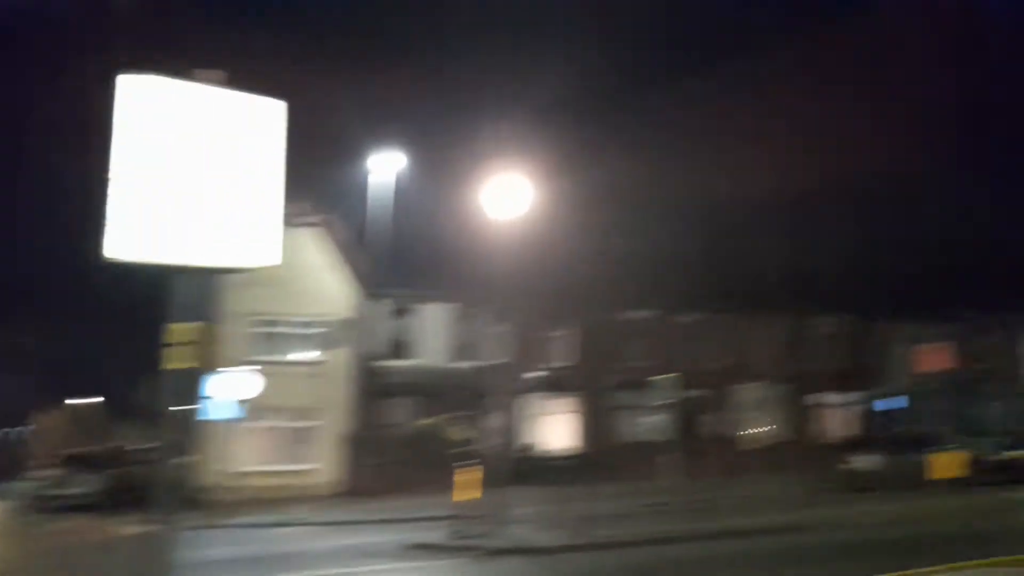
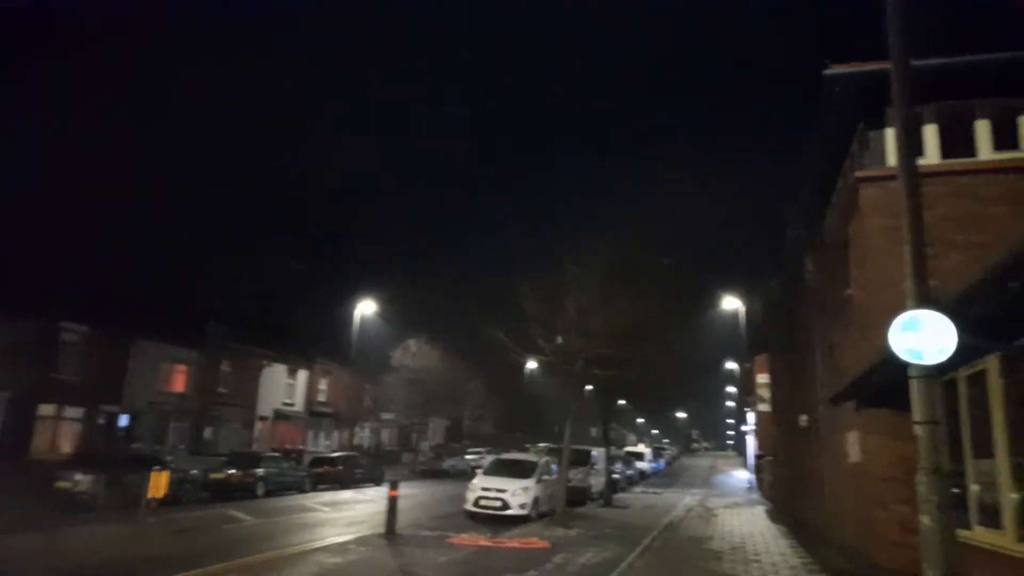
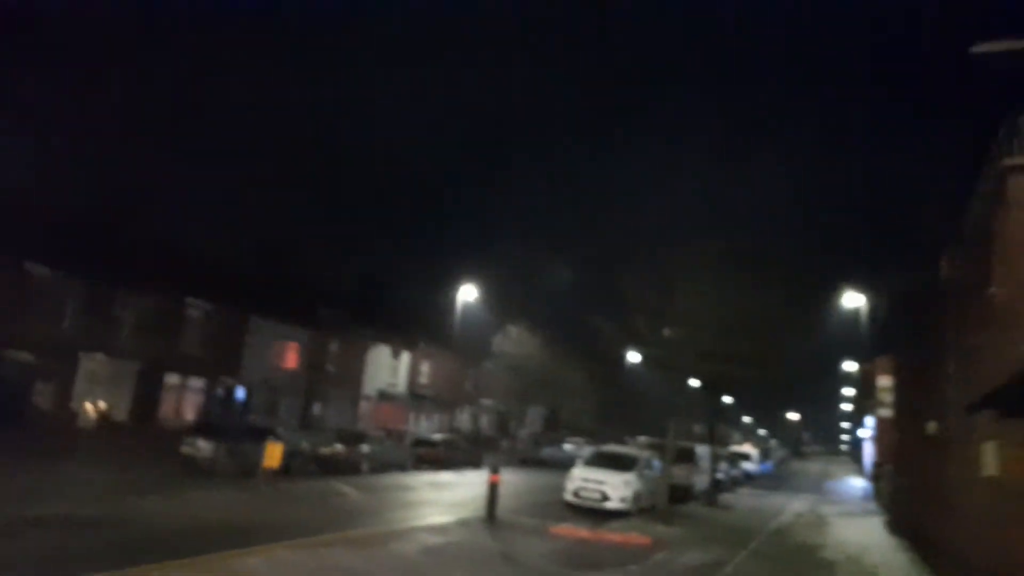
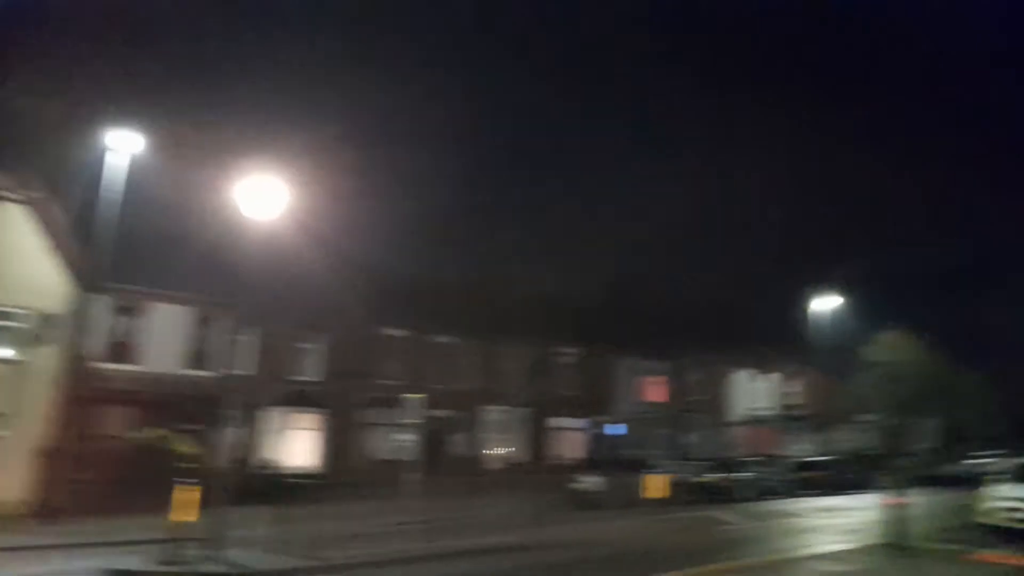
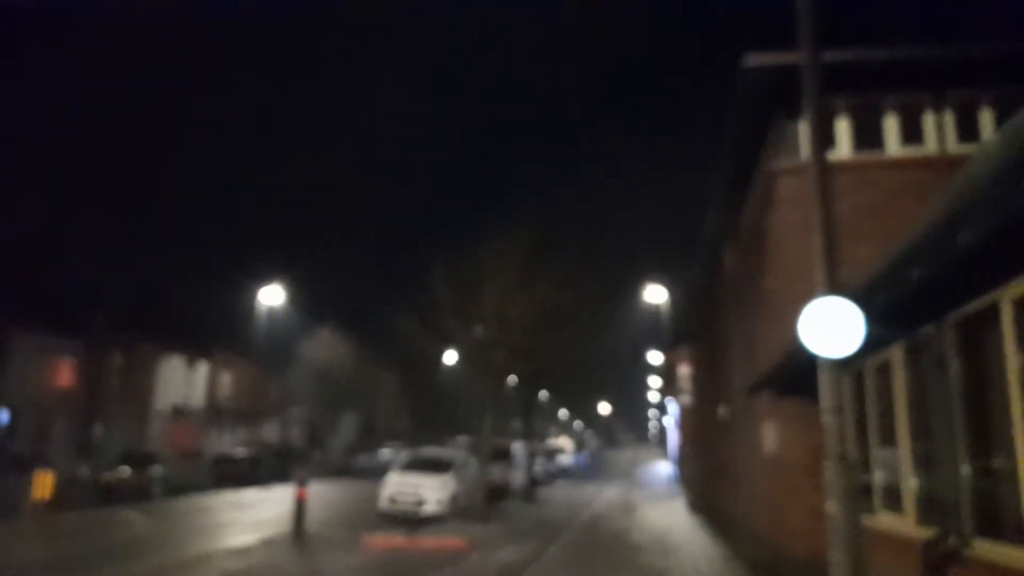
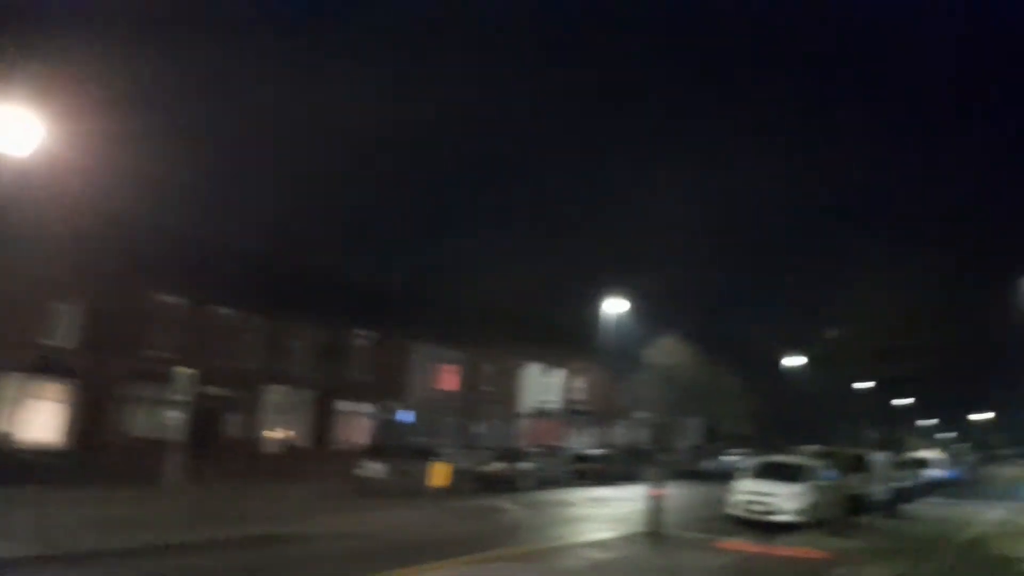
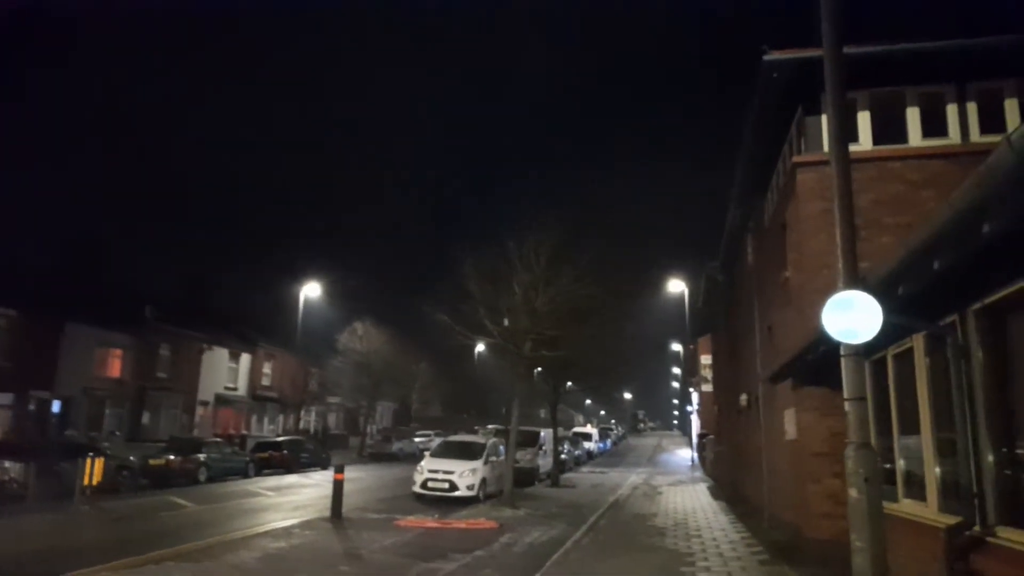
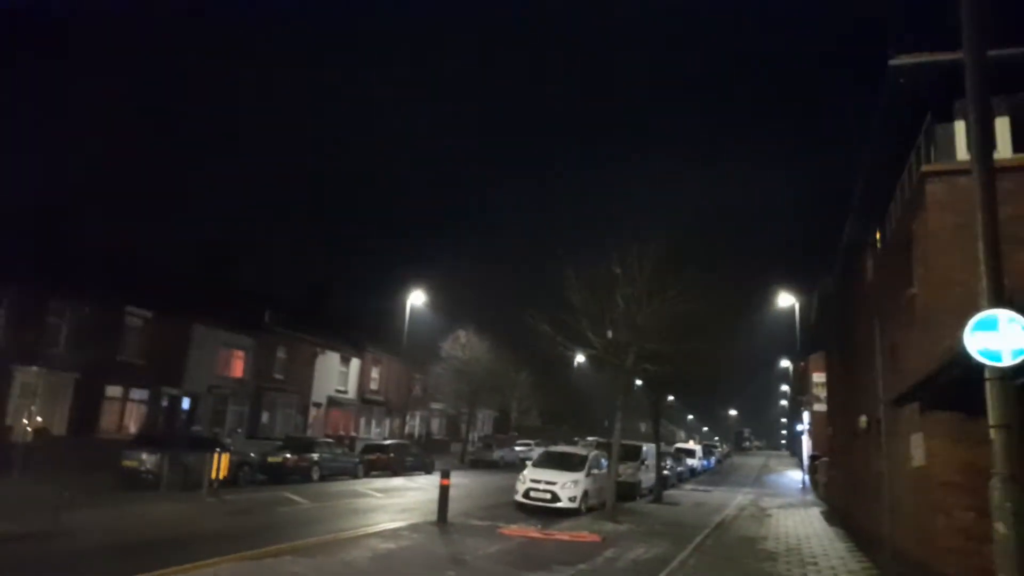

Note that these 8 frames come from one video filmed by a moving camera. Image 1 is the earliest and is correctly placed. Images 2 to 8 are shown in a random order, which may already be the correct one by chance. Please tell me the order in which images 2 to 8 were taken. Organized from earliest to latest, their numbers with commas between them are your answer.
4, 6, 3, 8, 2, 7, 5
